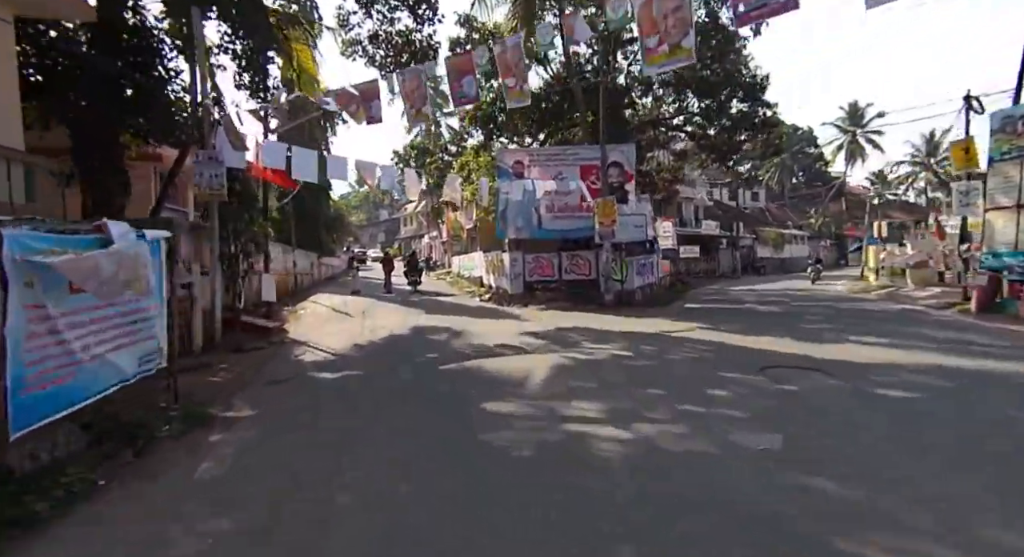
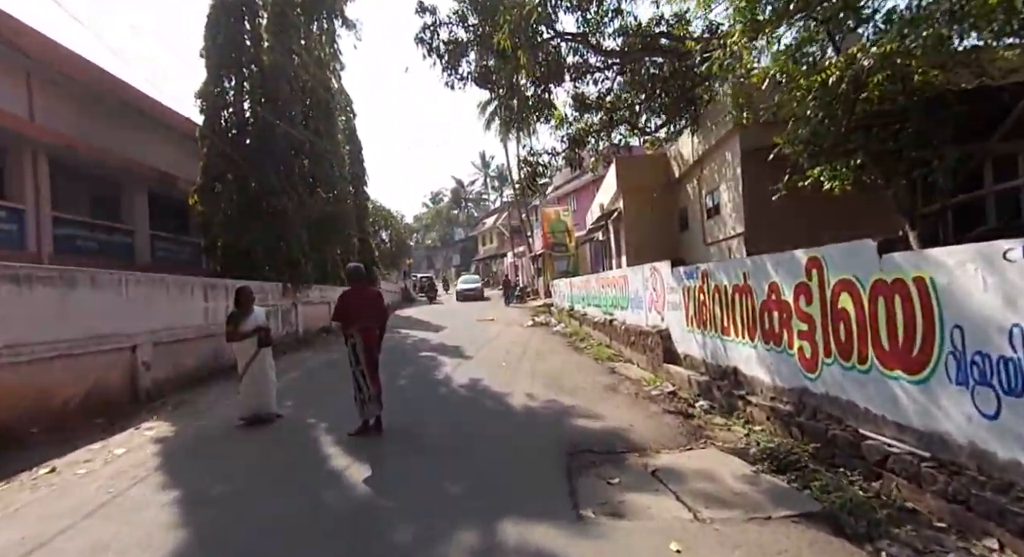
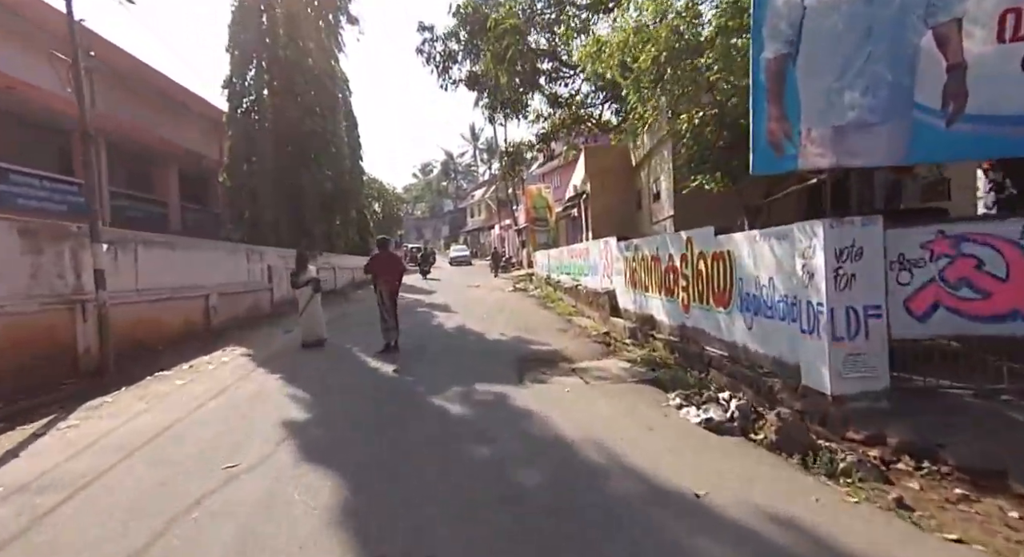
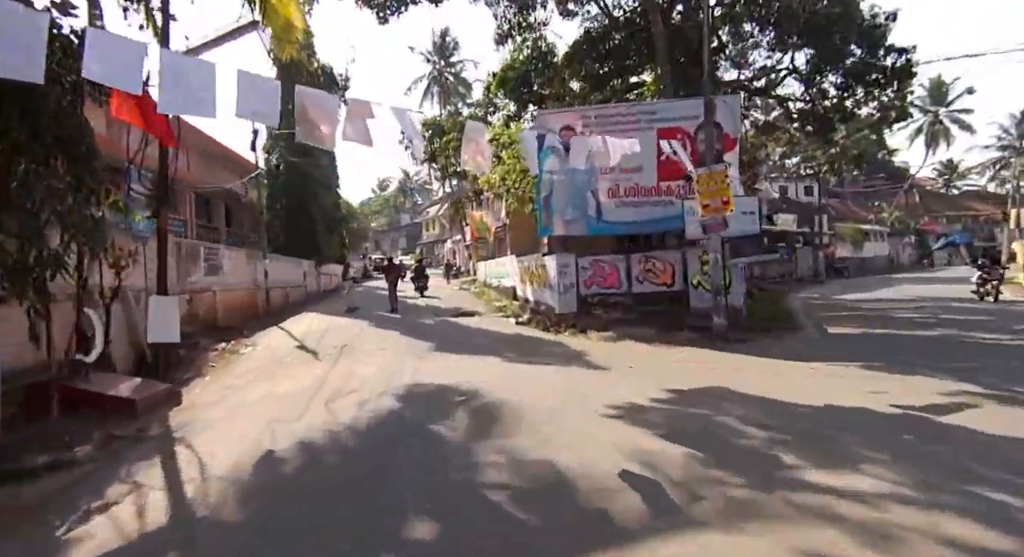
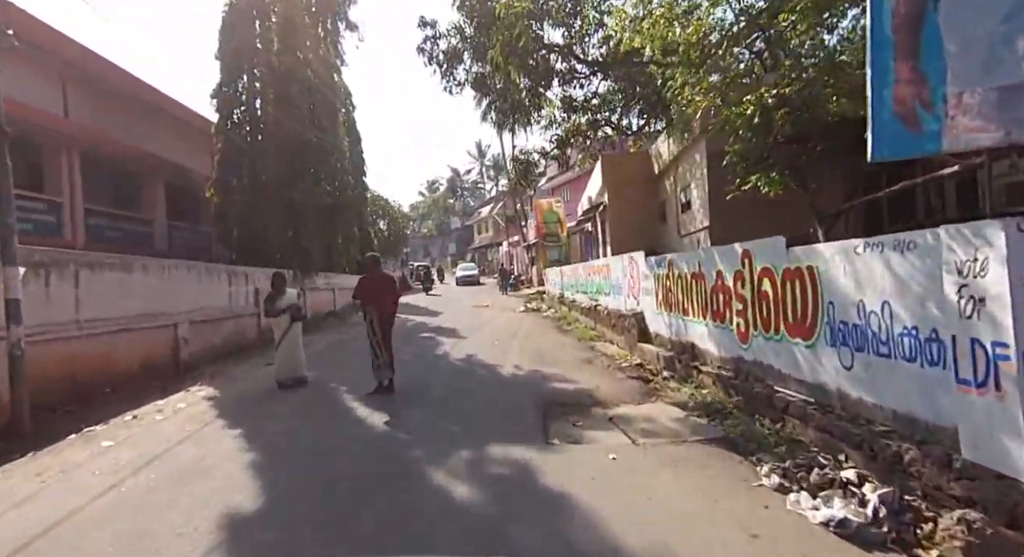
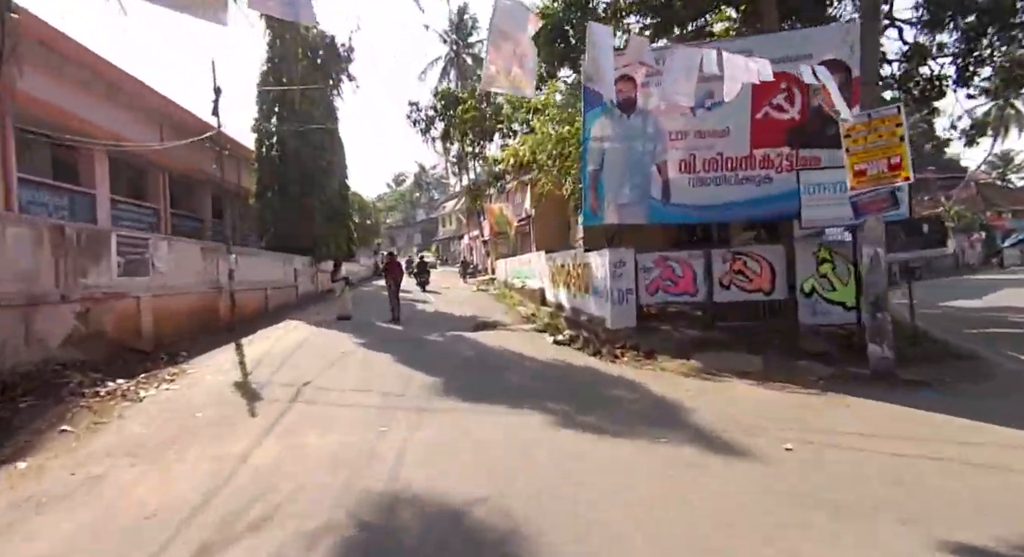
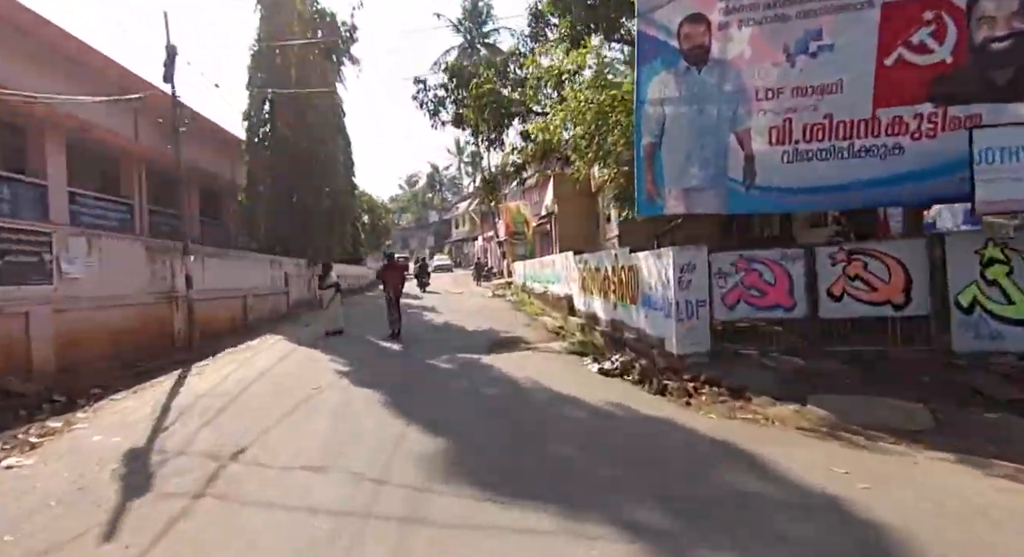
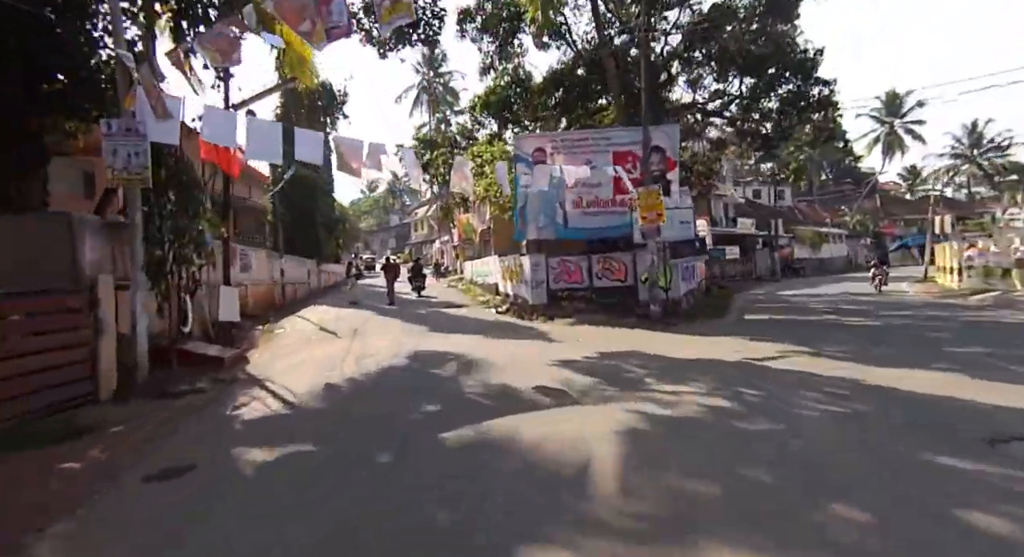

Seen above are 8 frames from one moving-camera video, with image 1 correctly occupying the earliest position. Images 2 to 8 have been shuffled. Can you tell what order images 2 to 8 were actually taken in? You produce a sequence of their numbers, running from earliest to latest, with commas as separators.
8, 4, 6, 7, 3, 5, 2
